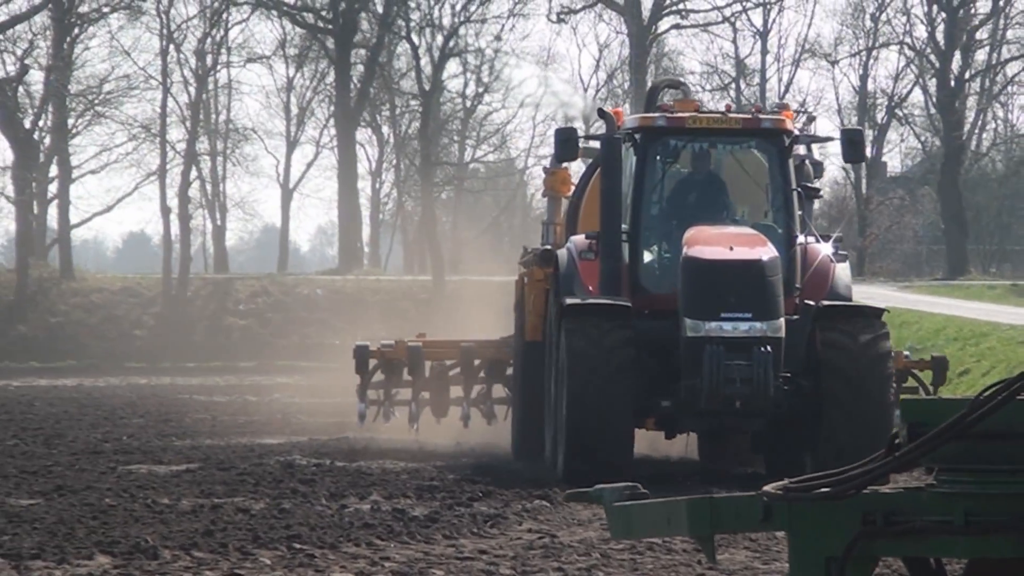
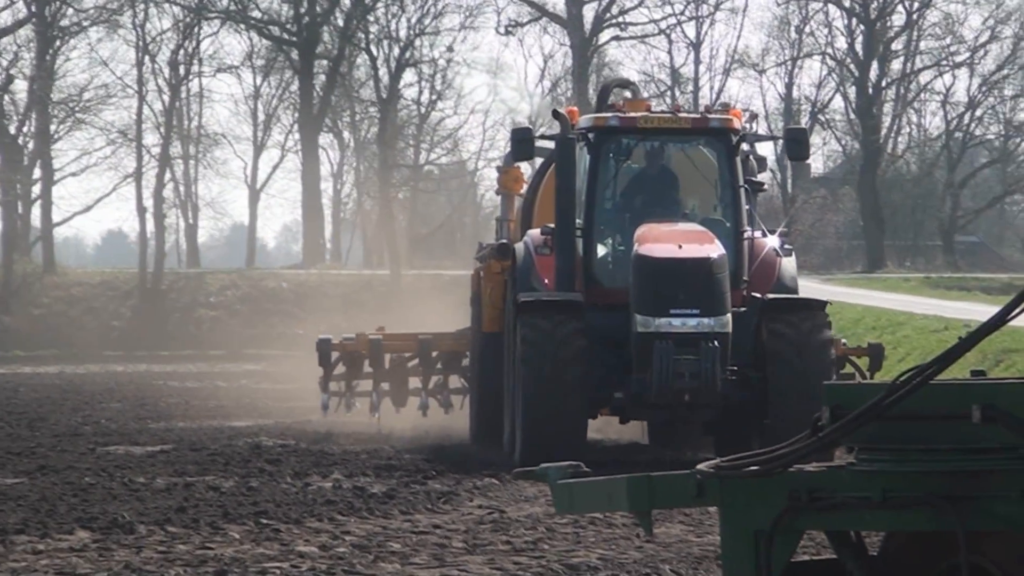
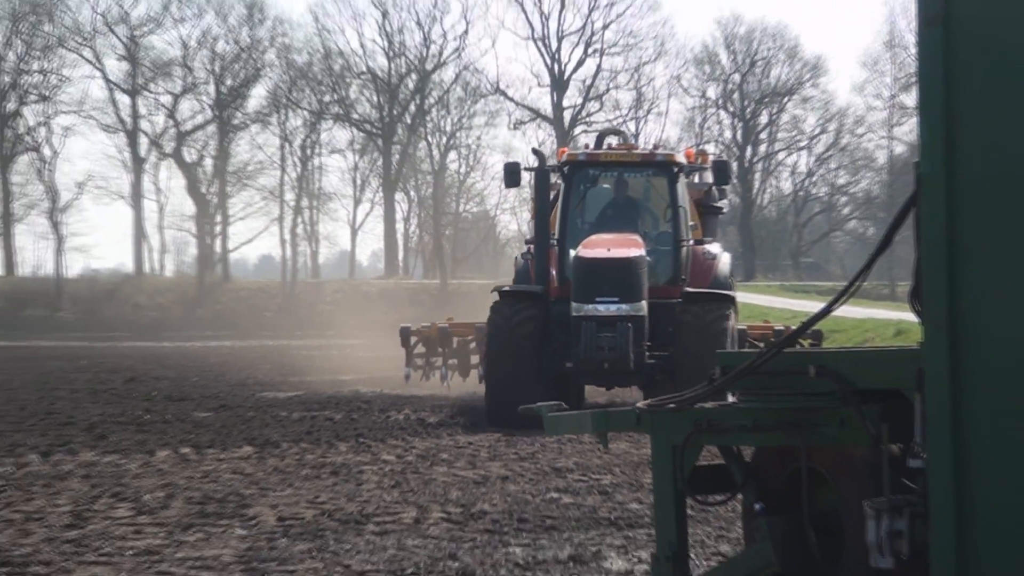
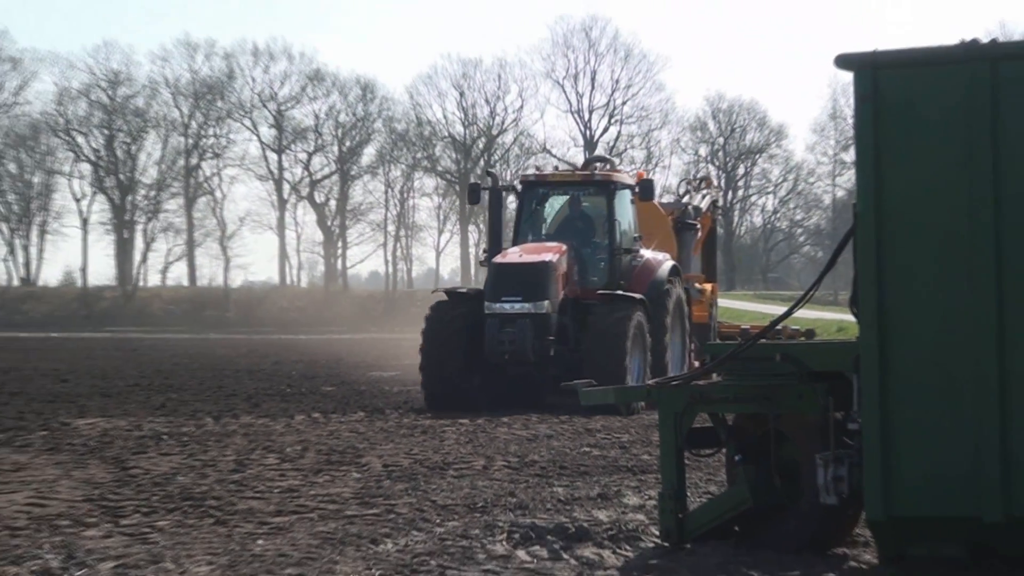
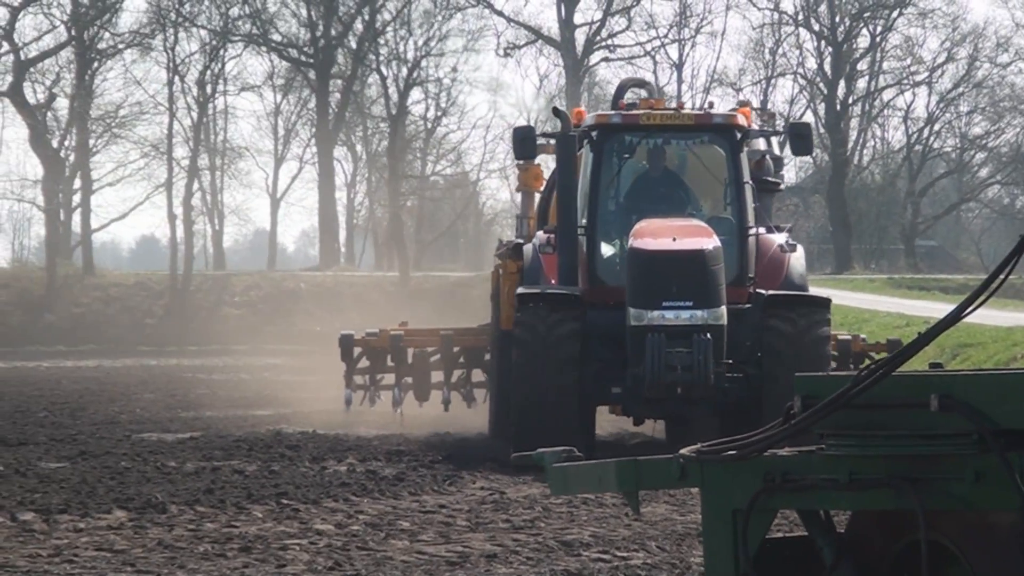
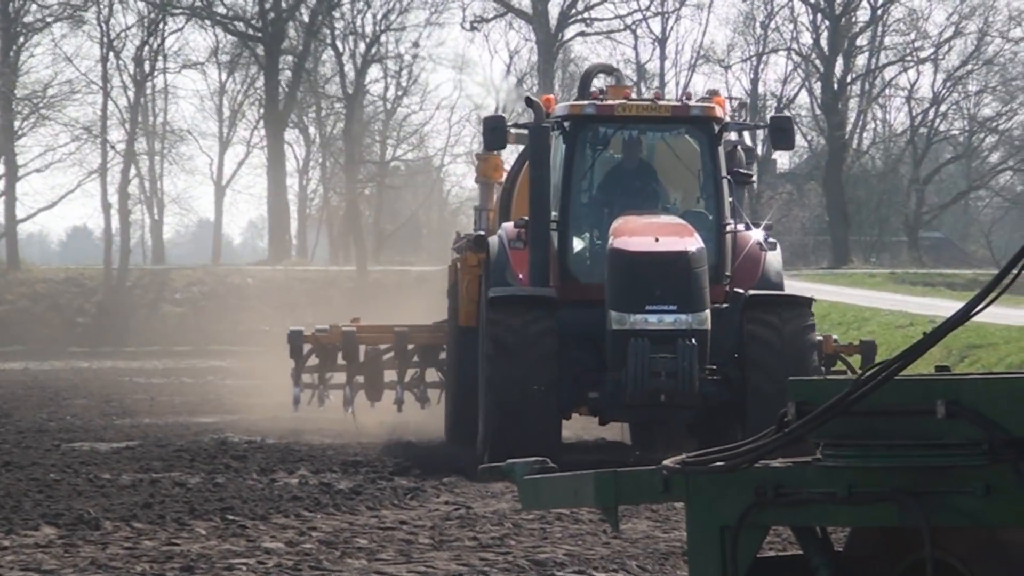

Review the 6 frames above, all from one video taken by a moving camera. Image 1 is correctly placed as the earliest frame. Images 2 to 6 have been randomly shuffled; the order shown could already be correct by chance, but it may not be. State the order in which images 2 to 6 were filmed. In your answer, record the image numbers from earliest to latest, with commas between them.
2, 6, 5, 3, 4
